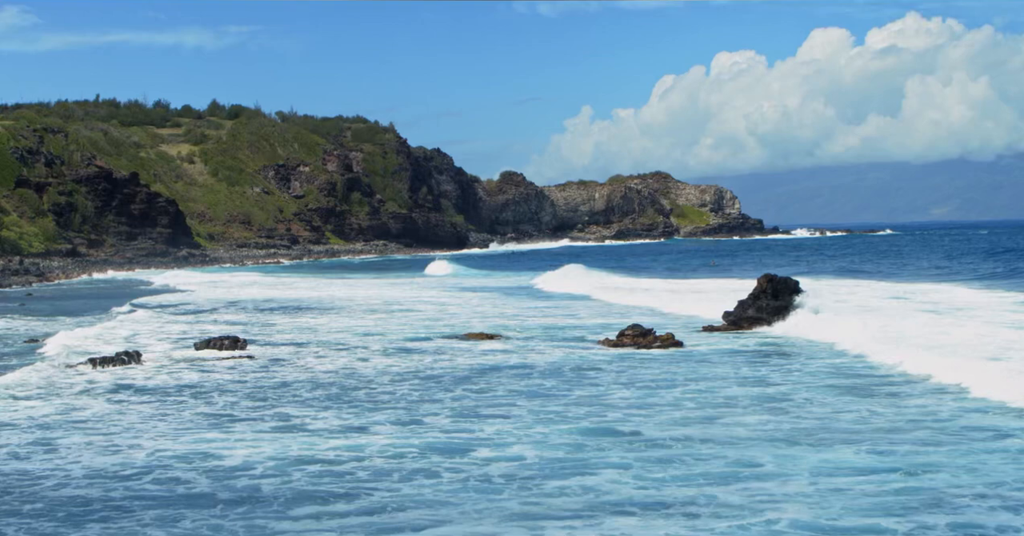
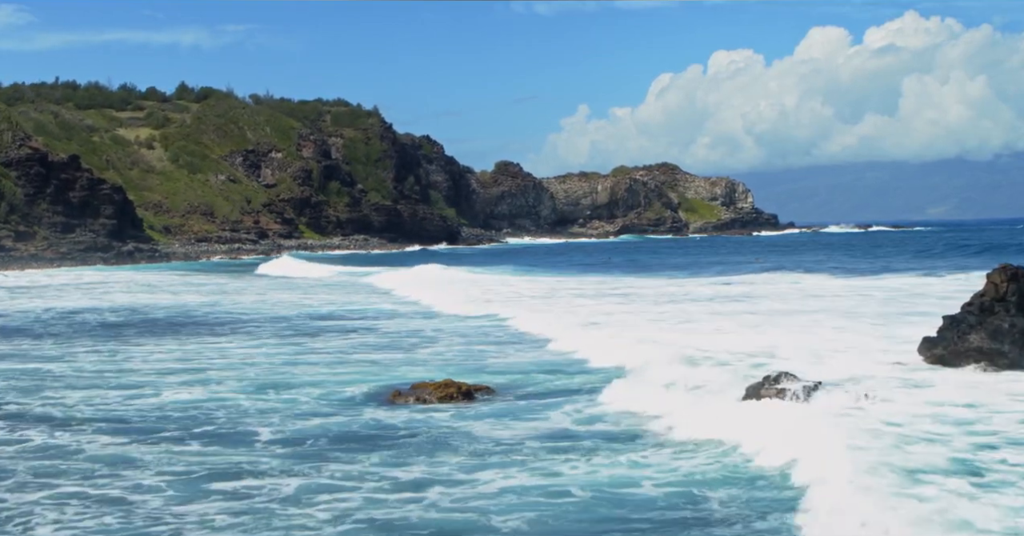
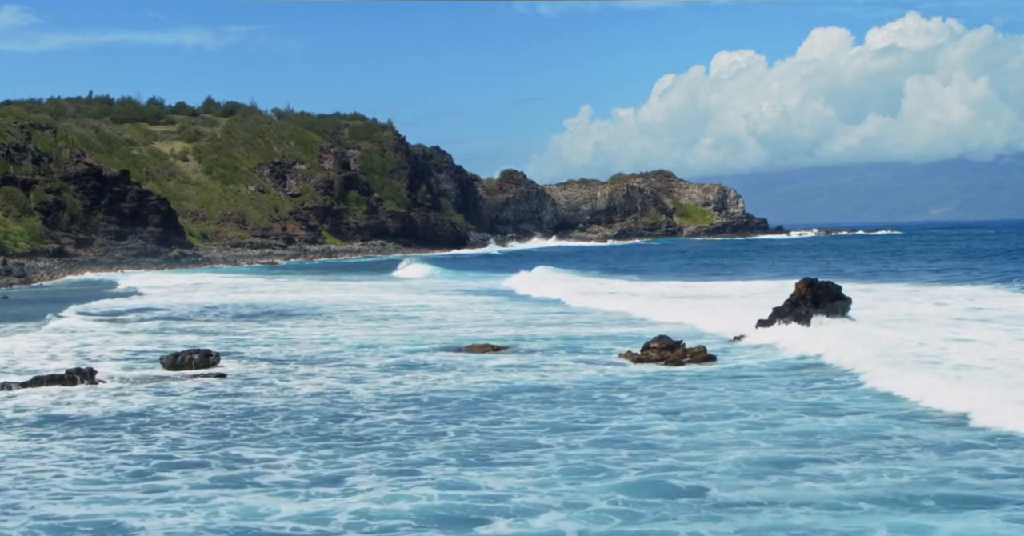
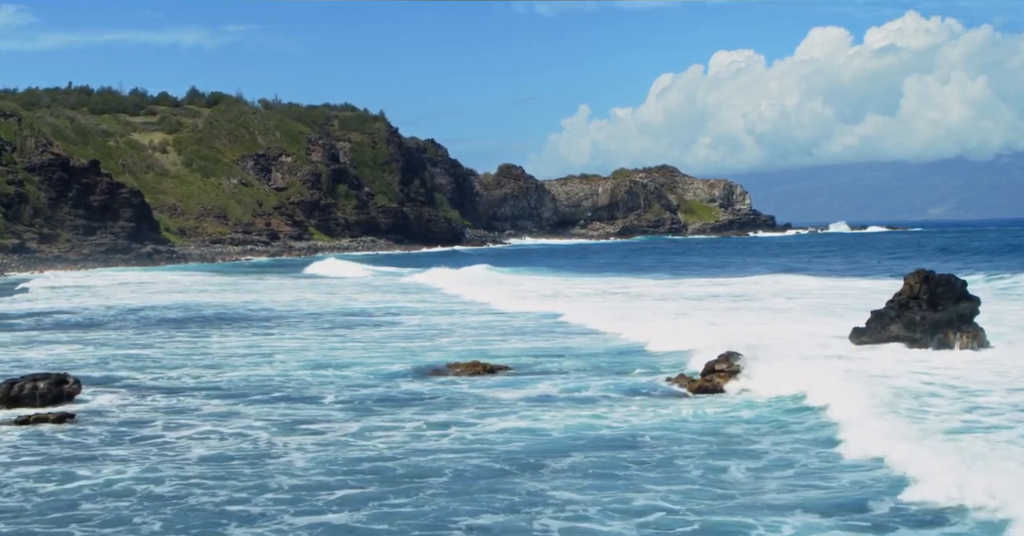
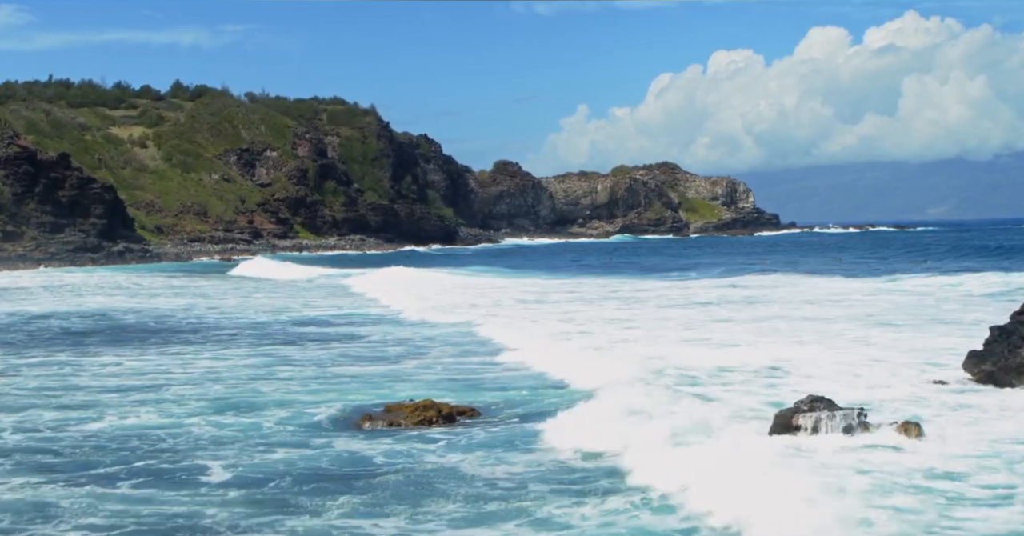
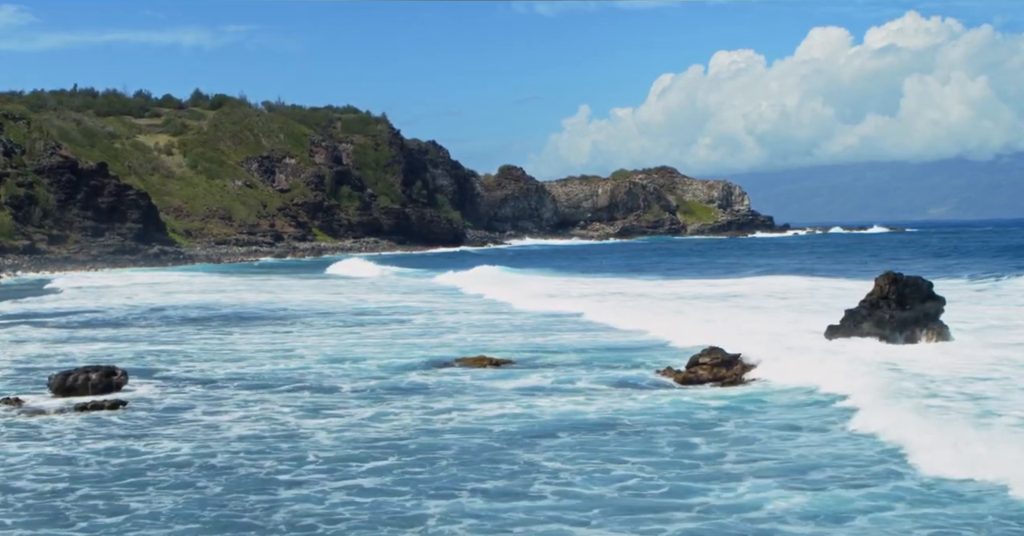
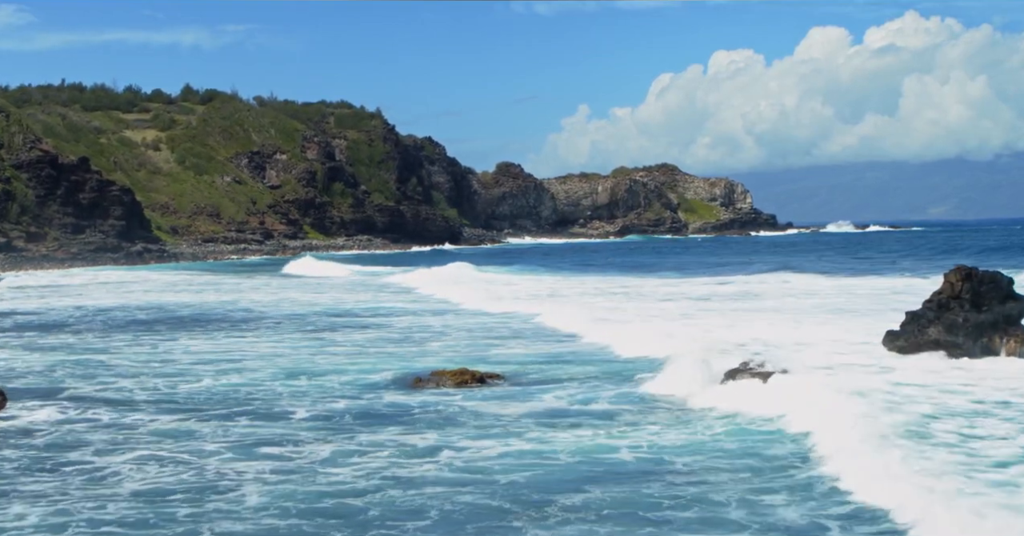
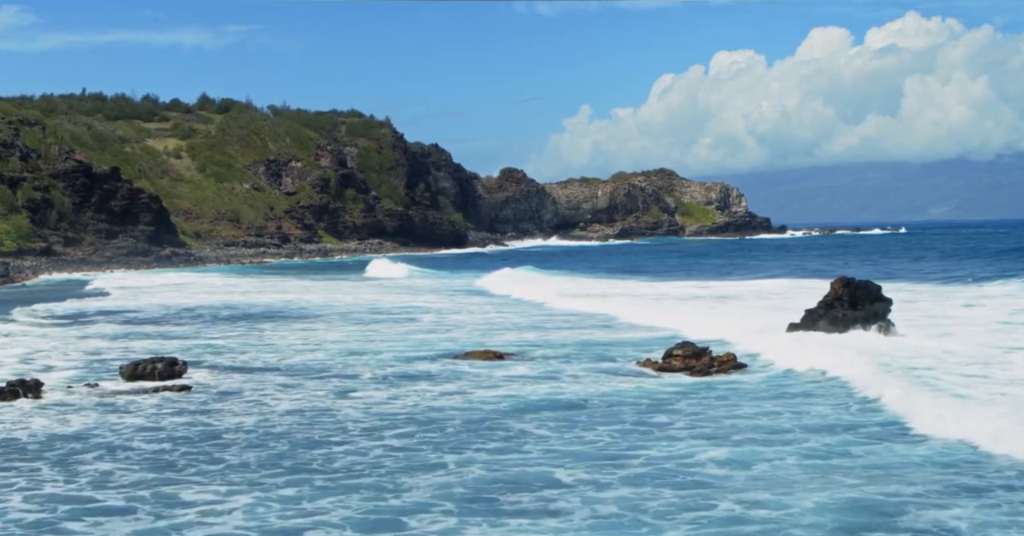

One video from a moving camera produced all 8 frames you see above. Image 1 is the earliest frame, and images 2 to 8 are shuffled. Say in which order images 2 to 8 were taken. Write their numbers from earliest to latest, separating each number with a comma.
3, 8, 6, 4, 7, 2, 5
